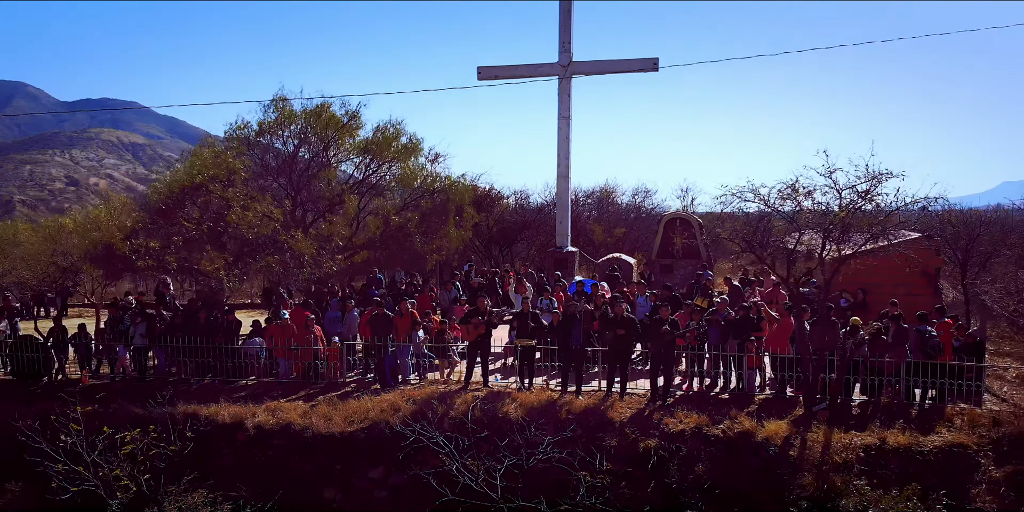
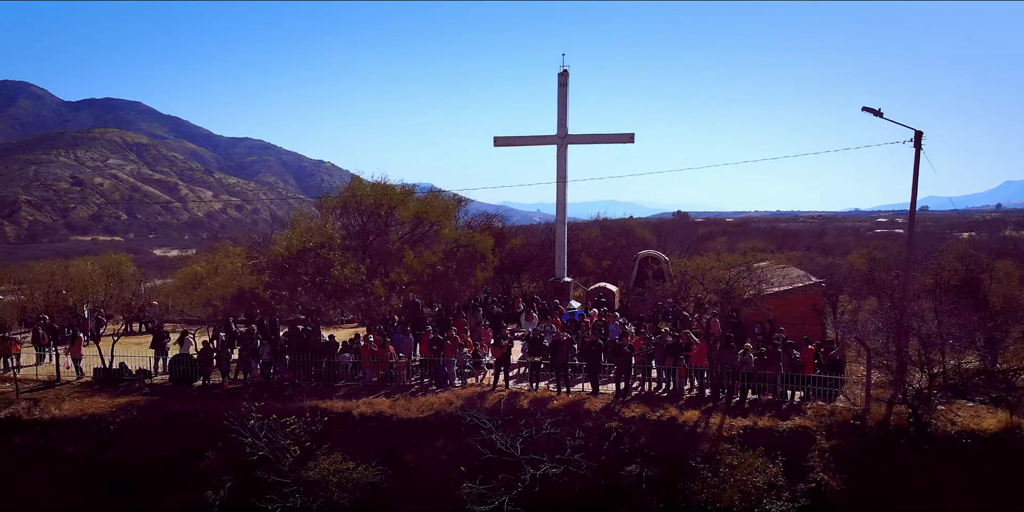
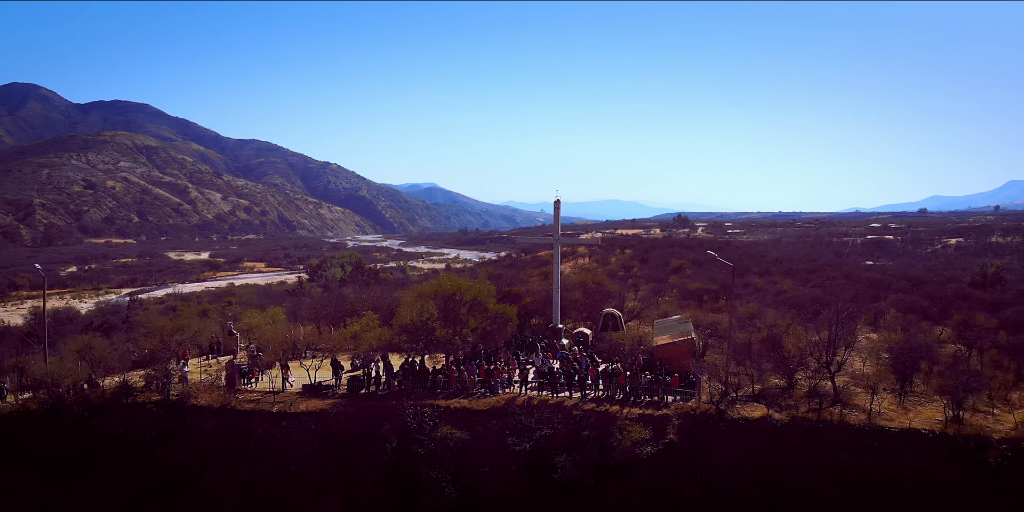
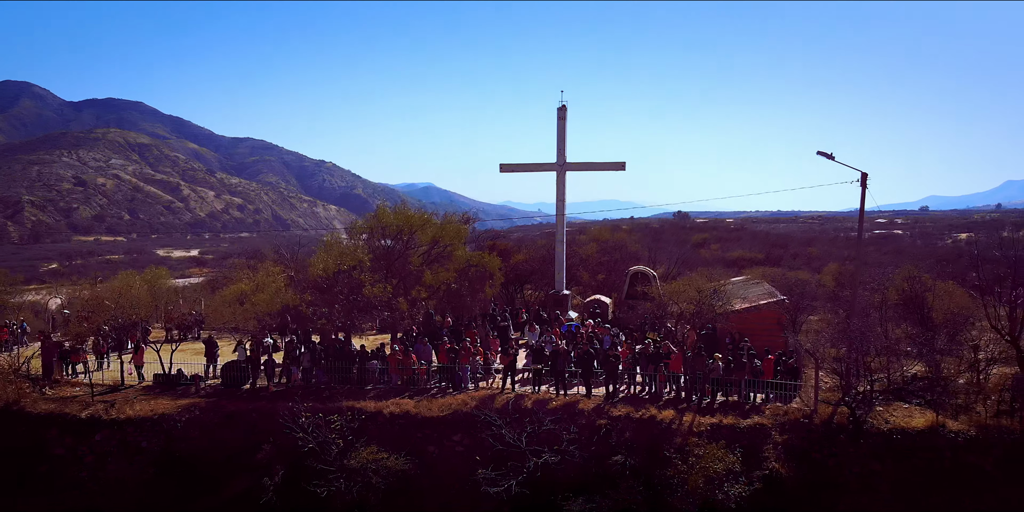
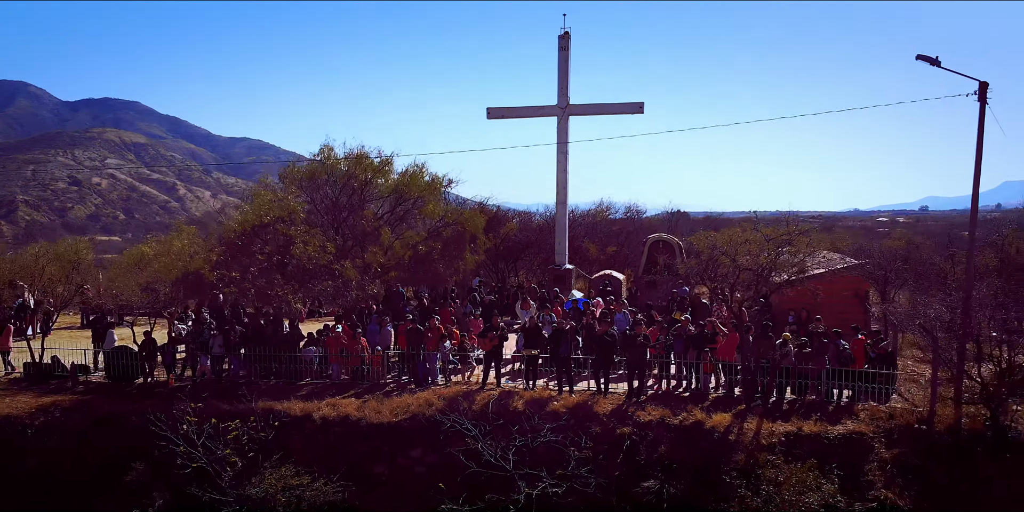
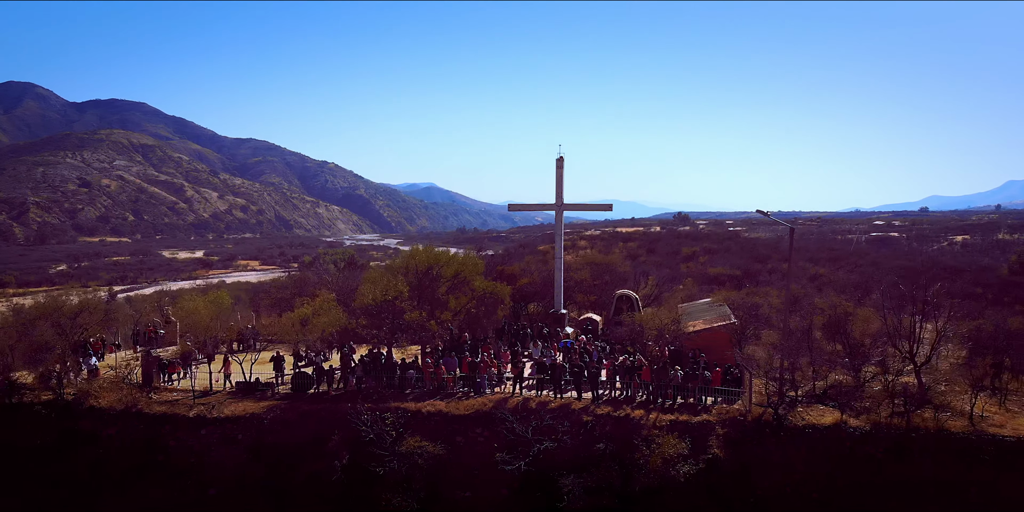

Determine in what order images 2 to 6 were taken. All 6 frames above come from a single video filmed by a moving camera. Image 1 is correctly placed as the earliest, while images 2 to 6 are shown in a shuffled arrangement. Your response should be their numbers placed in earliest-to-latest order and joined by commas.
5, 2, 4, 6, 3
